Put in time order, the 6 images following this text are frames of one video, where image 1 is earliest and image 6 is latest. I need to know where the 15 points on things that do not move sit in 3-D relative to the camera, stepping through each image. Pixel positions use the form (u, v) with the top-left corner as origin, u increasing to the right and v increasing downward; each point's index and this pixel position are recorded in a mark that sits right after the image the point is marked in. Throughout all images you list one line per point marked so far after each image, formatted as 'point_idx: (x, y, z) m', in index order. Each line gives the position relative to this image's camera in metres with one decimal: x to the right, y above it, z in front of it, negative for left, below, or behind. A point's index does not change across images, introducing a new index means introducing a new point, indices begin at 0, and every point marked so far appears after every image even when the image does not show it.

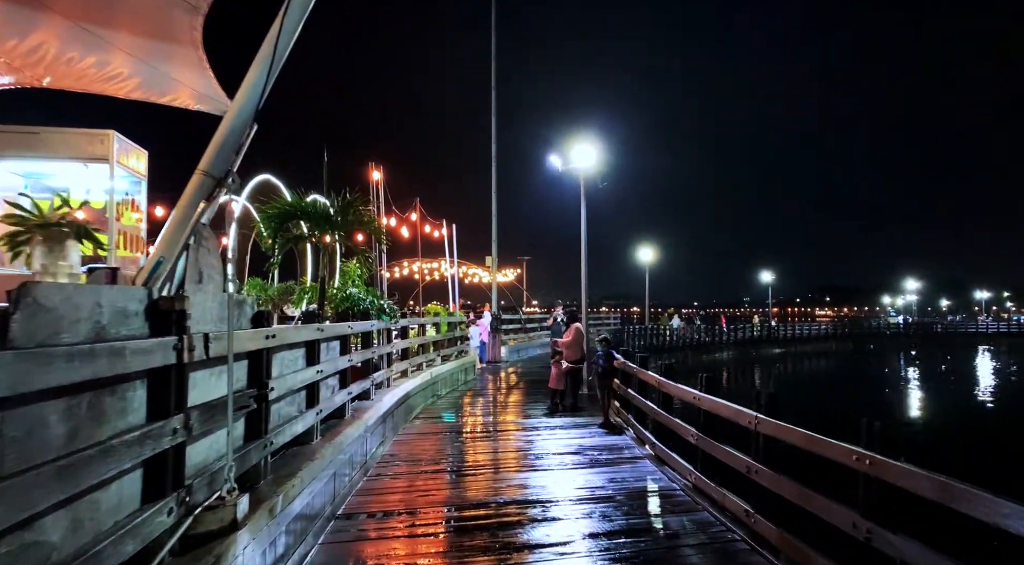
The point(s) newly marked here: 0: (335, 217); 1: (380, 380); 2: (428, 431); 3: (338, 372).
0: (-1.7, +0.7, +6.7) m
1: (-1.6, -1.1, +8.0) m
2: (-1.0, -1.8, +8.2) m
3: (-1.6, -0.8, +6.1) m
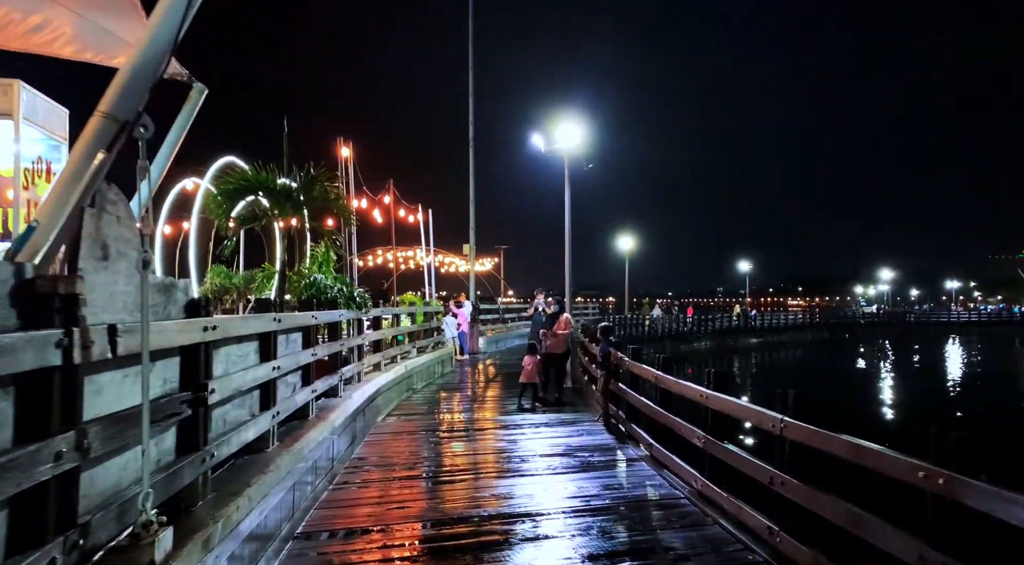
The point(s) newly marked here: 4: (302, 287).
0: (-1.9, +0.8, +6.0) m
1: (-1.8, -1.0, +7.3) m
2: (-1.2, -1.7, +7.6) m
3: (-1.7, -0.7, +5.4) m
4: (-2.3, -0.1, +7.3) m
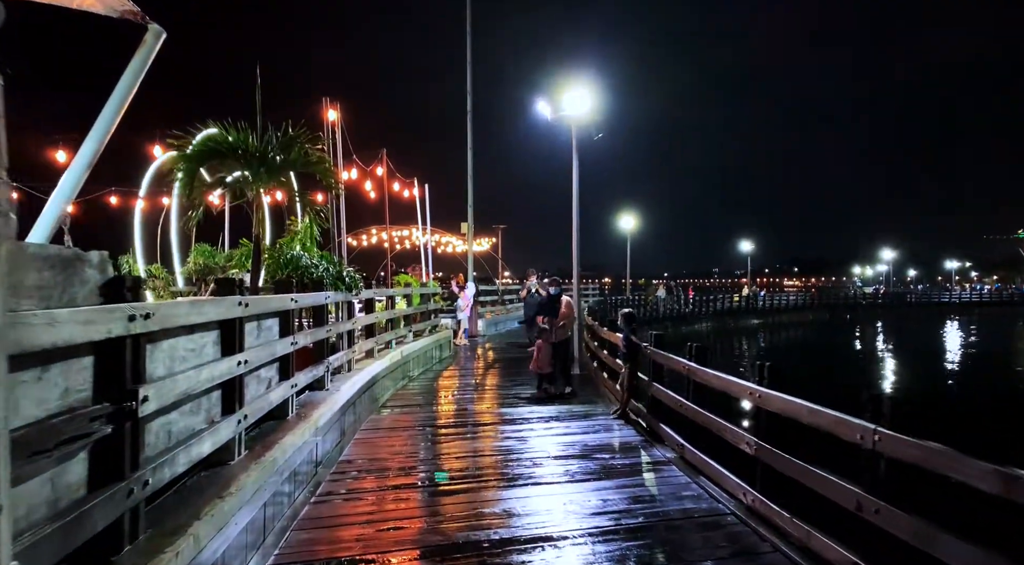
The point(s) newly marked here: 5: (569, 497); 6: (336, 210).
0: (-1.8, +1.0, +5.1) m
1: (-1.7, -0.8, +6.5) m
2: (-1.2, -1.4, +6.8) m
3: (-1.6, -0.5, +4.6) m
4: (-2.2, +0.1, +6.5) m
5: (+0.4, -1.4, +4.5) m
6: (-2.2, +0.9, +8.5) m
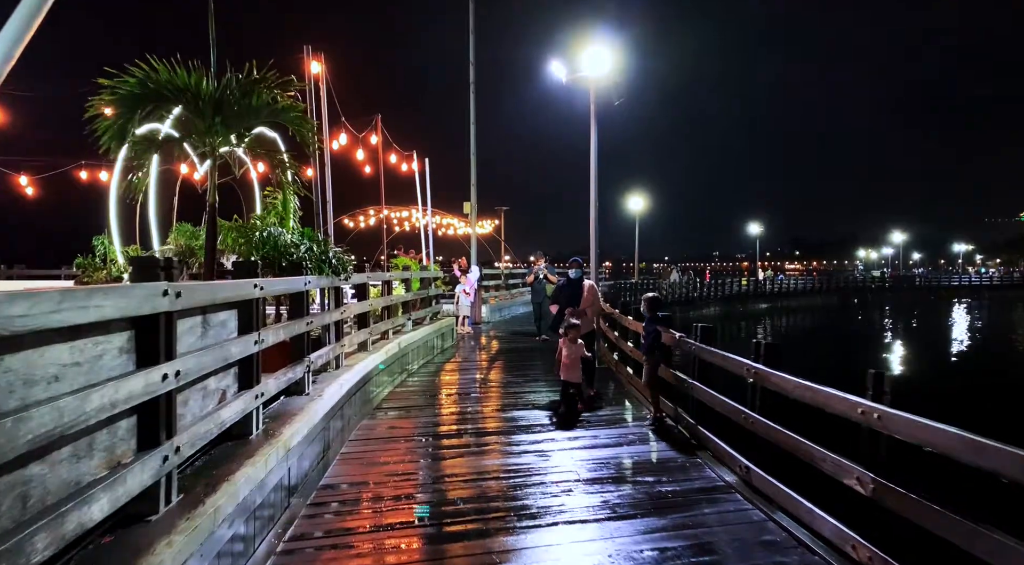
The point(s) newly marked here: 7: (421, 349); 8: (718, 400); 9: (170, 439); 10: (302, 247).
0: (-1.7, +1.1, +4.1) m
1: (-1.6, -0.6, +5.5) m
2: (-1.0, -1.3, +5.8) m
3: (-1.5, -0.4, +3.6) m
4: (-2.1, +0.3, +5.4) m
5: (+0.5, -1.3, +3.4) m
6: (-2.1, +1.1, +7.5) m
7: (-1.3, -1.0, +9.9) m
8: (+1.5, -0.8, +4.8) m
9: (-1.4, -0.6, +2.7) m
10: (-1.7, +0.3, +5.6) m
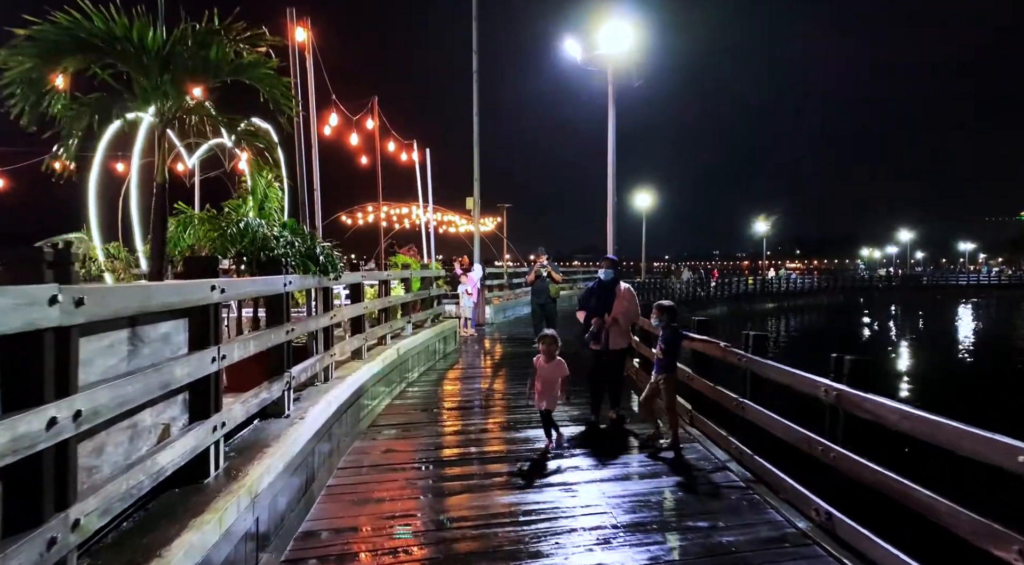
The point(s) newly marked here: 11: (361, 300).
0: (-1.6, +1.1, +3.2) m
1: (-1.4, -0.6, +4.7) m
2: (-0.9, -1.3, +5.0) m
3: (-1.4, -0.4, +2.8) m
4: (-2.0, +0.3, +4.6) m
5: (+0.6, -1.3, +2.6) m
6: (-2.0, +1.1, +6.6) m
7: (-1.2, -1.0, +9.1) m
8: (+1.6, -0.8, +4.0) m
9: (-1.2, -0.6, +1.8) m
10: (-1.6, +0.3, +4.7) m
11: (-1.5, -0.2, +6.4) m
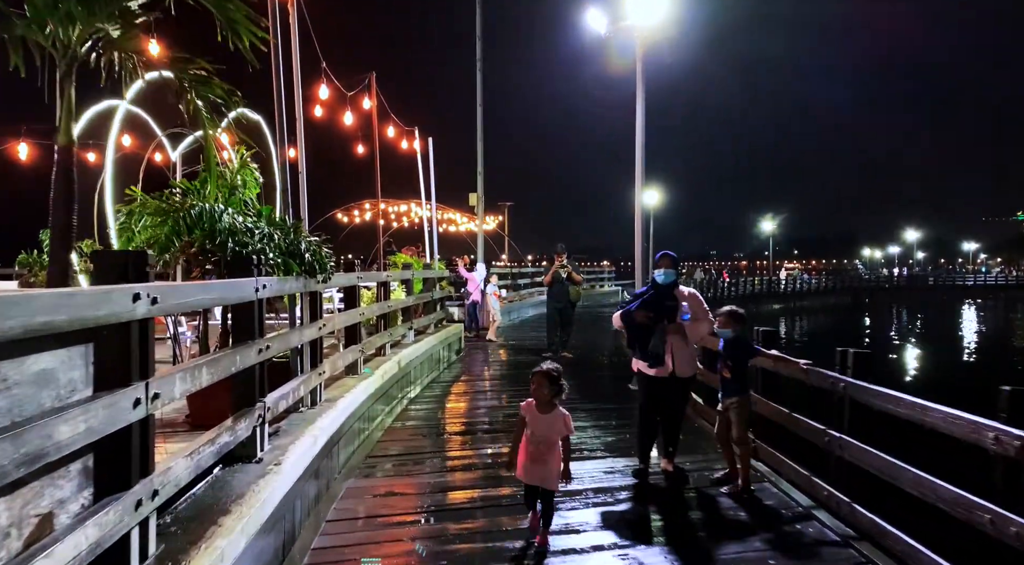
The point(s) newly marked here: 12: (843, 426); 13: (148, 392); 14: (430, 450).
0: (-1.4, +1.0, +2.3) m
1: (-1.3, -0.7, +3.7) m
2: (-0.7, -1.3, +4.0) m
3: (-1.2, -0.5, +1.8) m
4: (-1.8, +0.3, +3.7) m
5: (+0.8, -1.3, +1.7) m
6: (-1.8, +1.1, +5.7) m
7: (-1.0, -1.0, +8.1) m
8: (+1.8, -0.9, +3.1) m
9: (-1.0, -0.6, +0.9) m
10: (-1.4, +0.3, +3.8) m
11: (-1.3, -0.2, +5.5) m
12: (+1.8, -0.8, +3.7) m
13: (-1.1, -0.3, +2.1) m
14: (-0.6, -1.3, +5.1) m
